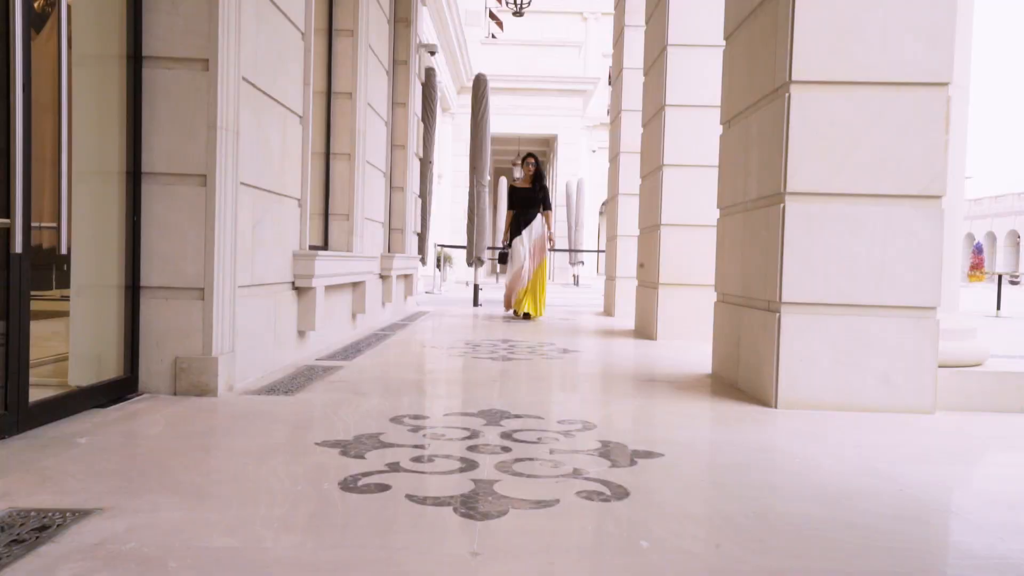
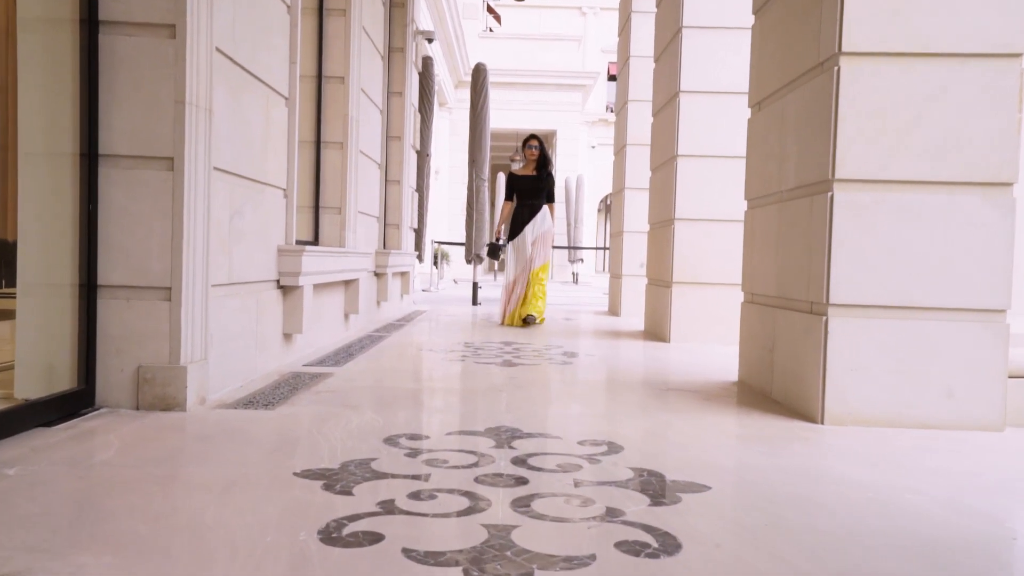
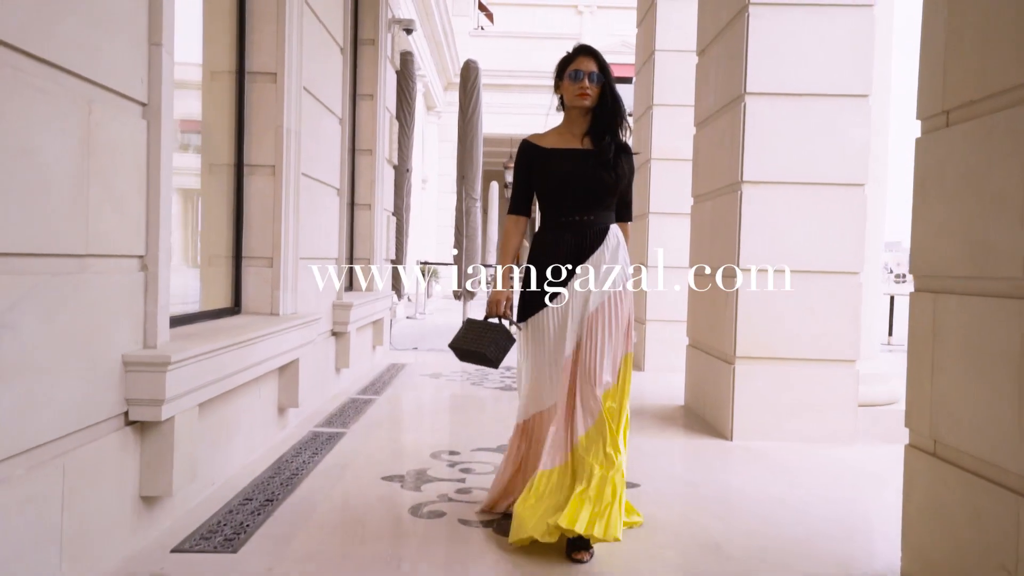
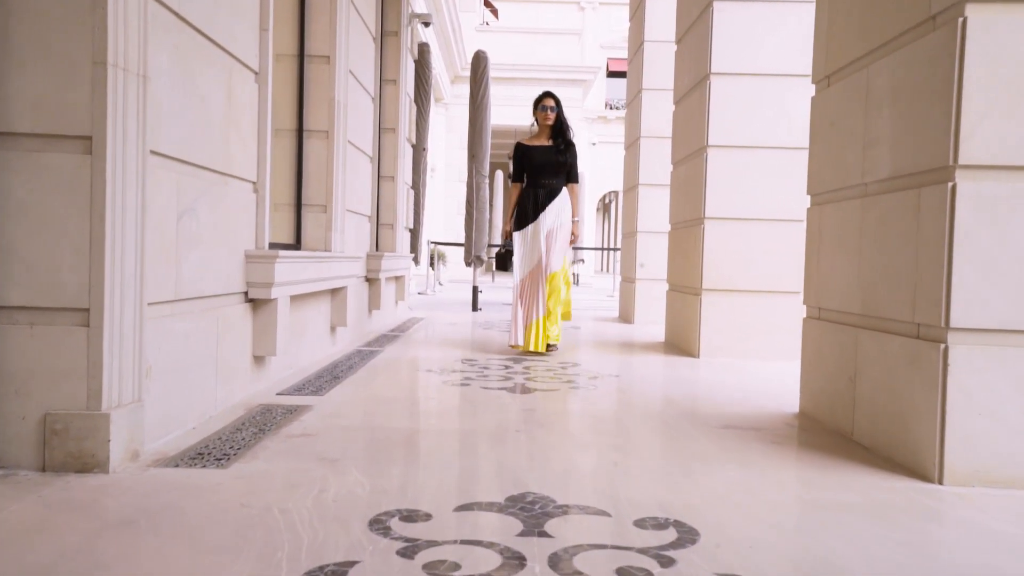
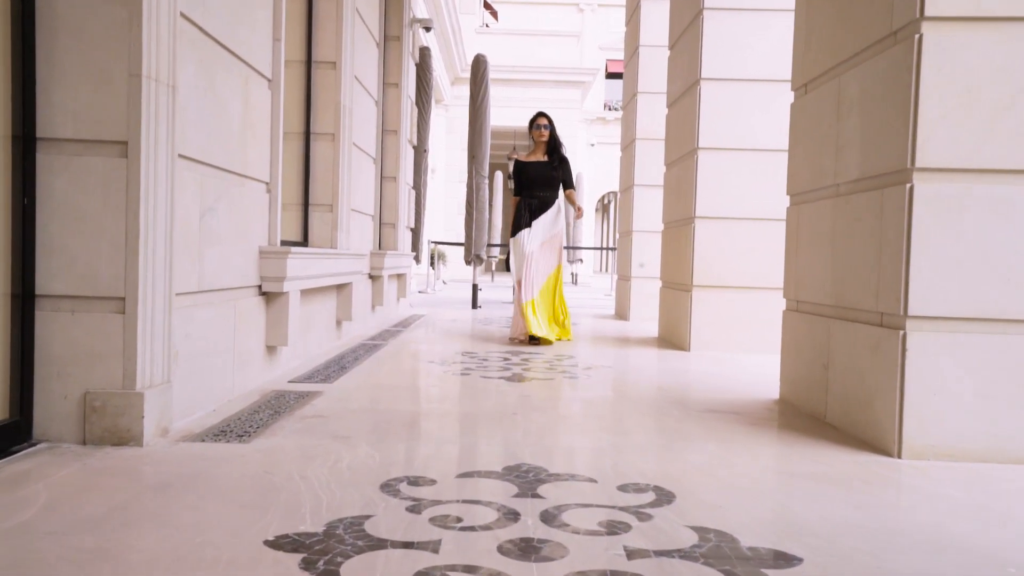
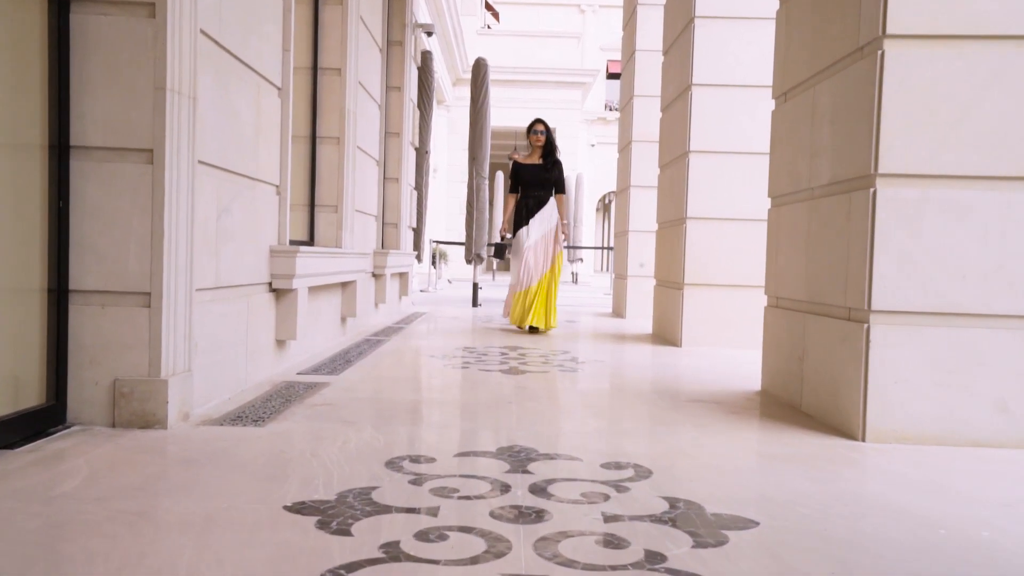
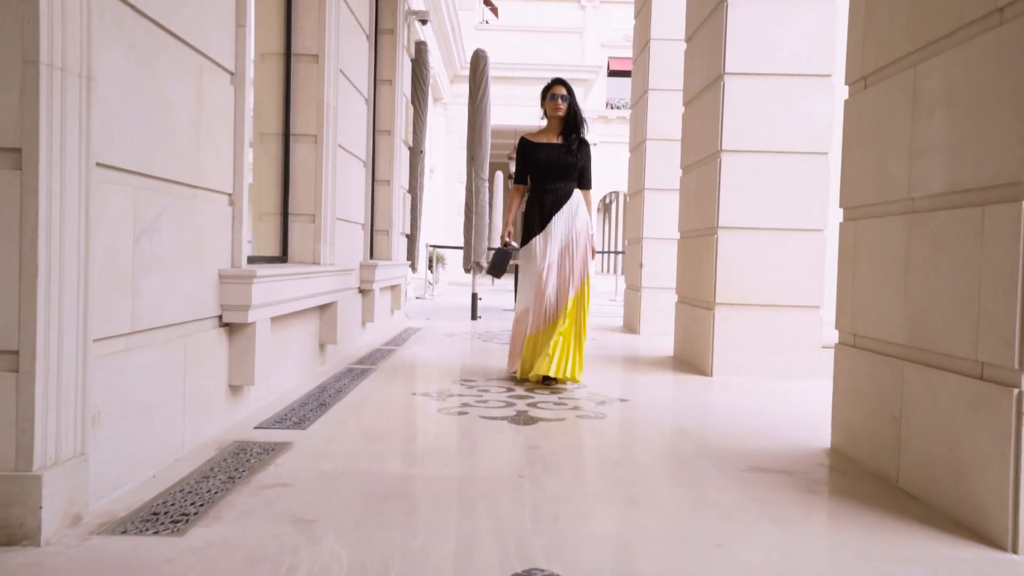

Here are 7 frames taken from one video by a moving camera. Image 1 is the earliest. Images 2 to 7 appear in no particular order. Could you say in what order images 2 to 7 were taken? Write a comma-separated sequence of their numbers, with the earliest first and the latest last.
2, 6, 5, 4, 7, 3
